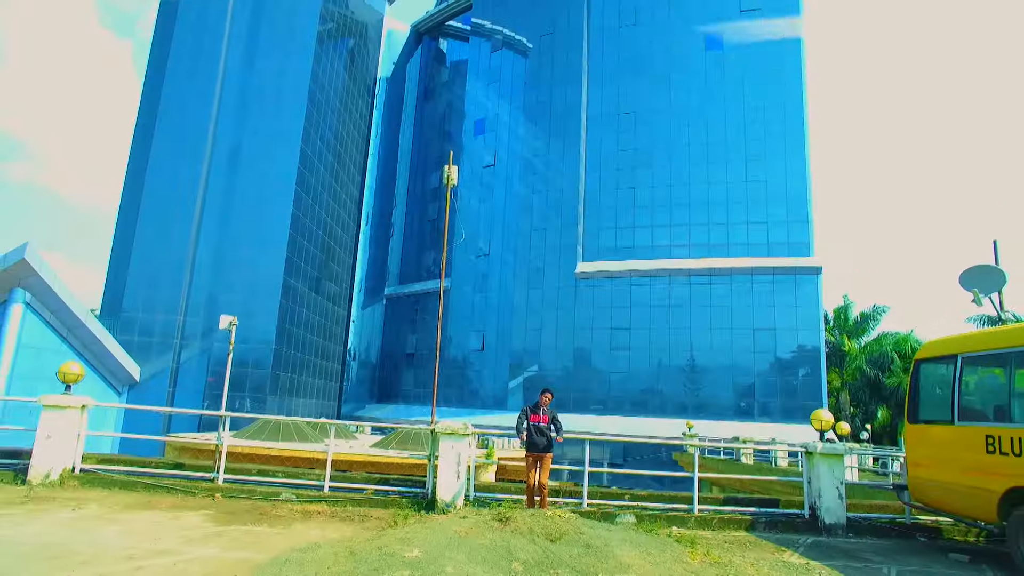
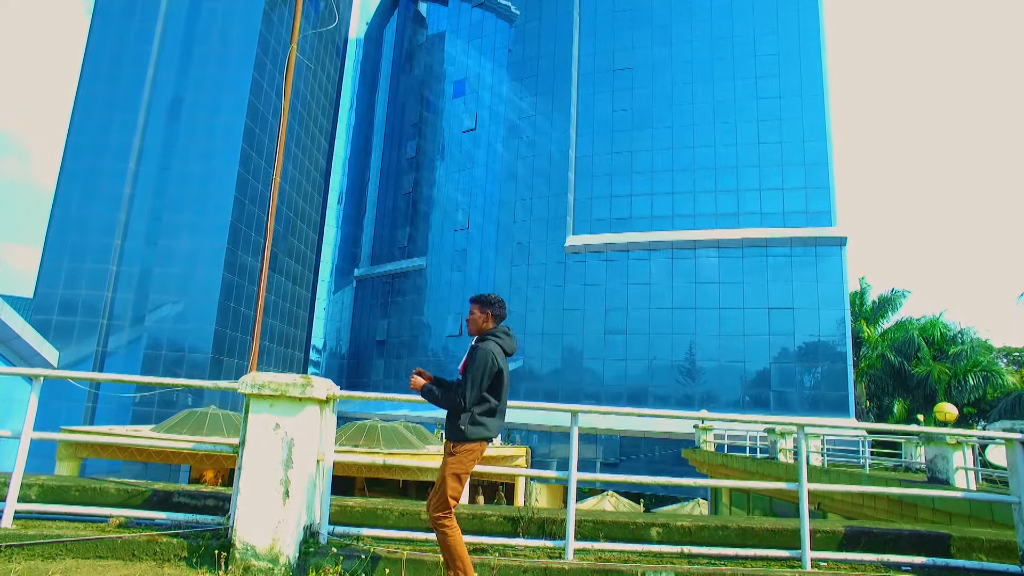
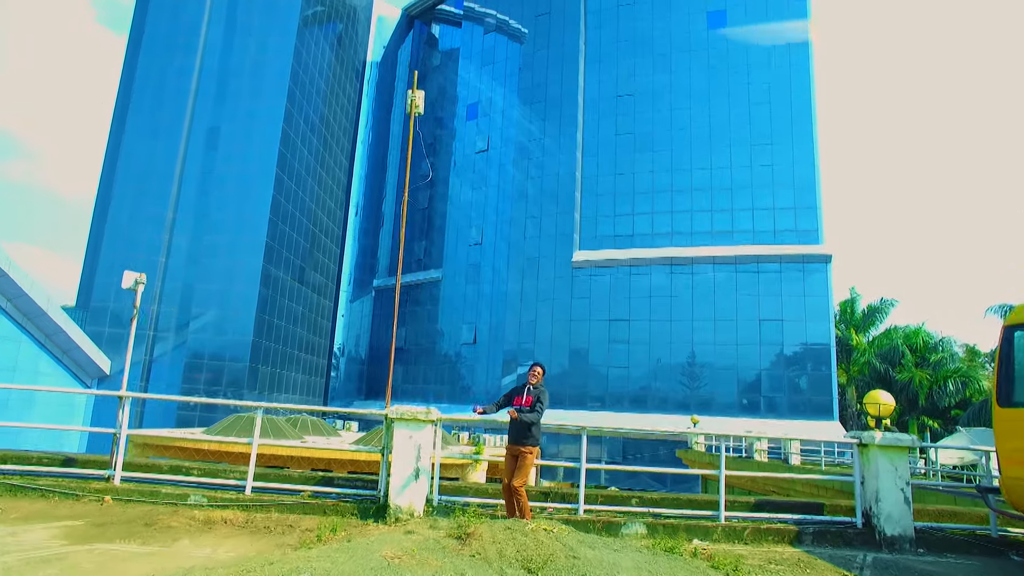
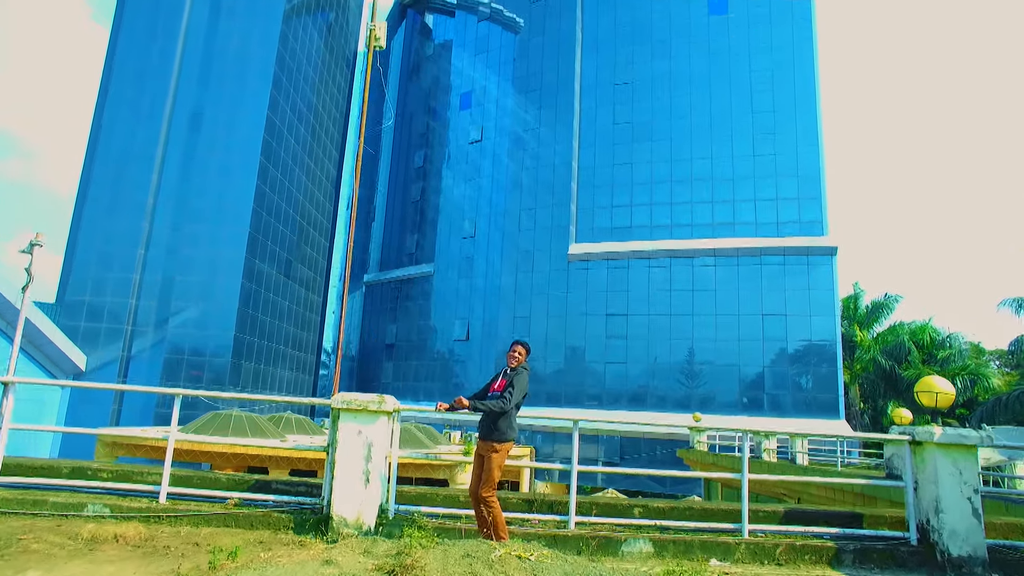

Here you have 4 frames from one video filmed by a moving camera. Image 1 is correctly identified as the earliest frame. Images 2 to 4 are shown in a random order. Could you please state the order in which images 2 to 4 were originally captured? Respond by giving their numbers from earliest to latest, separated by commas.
3, 4, 2
